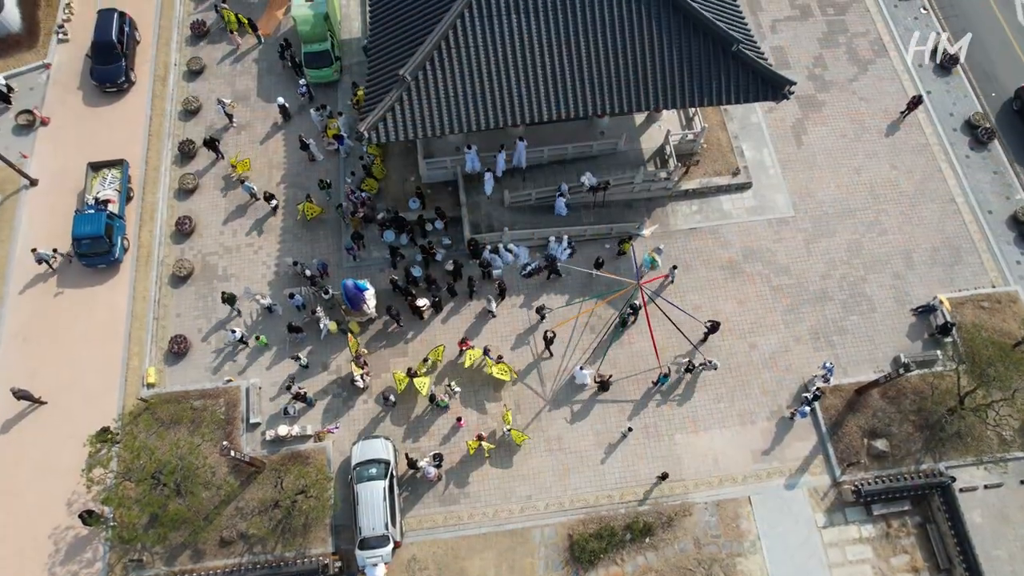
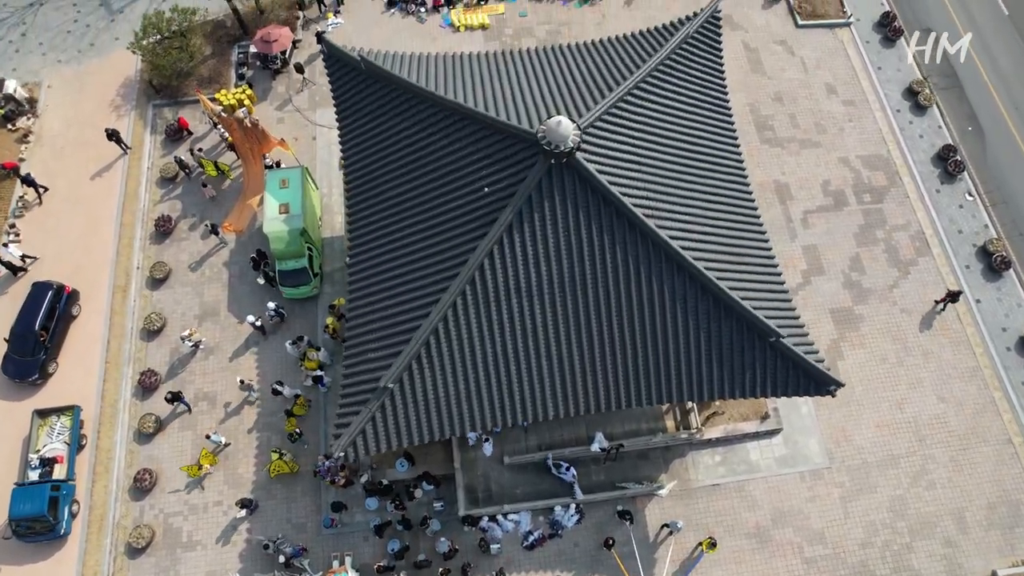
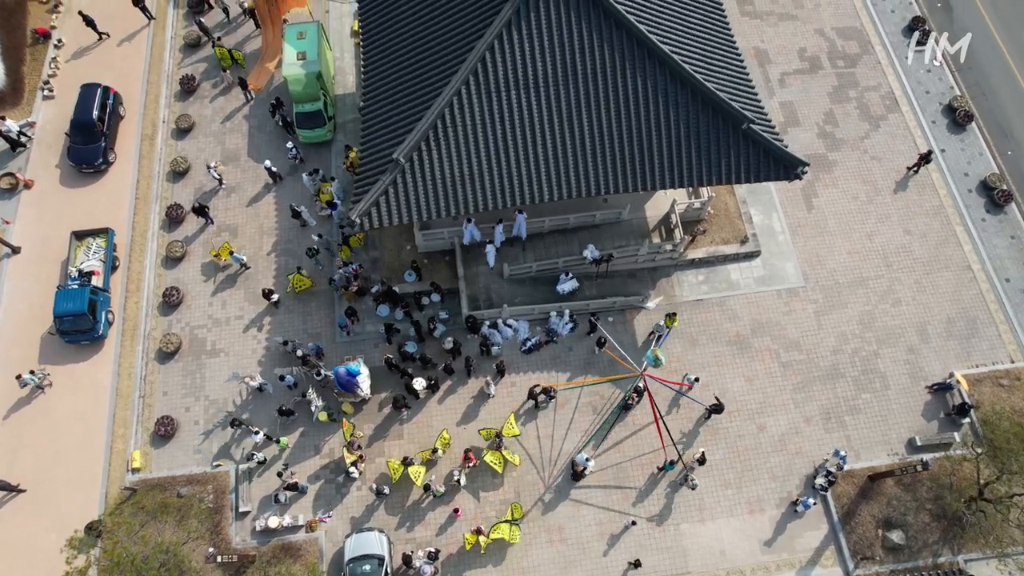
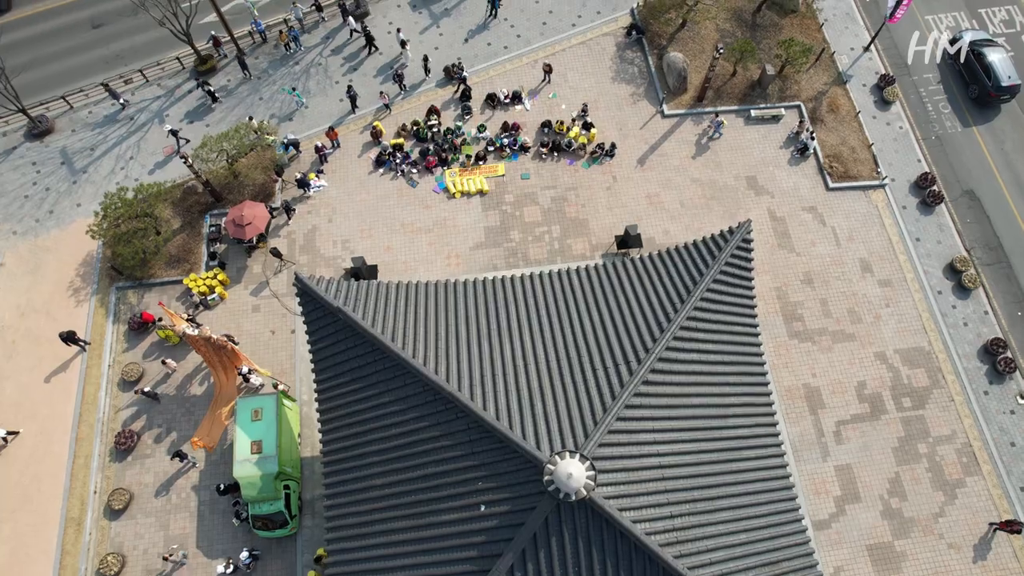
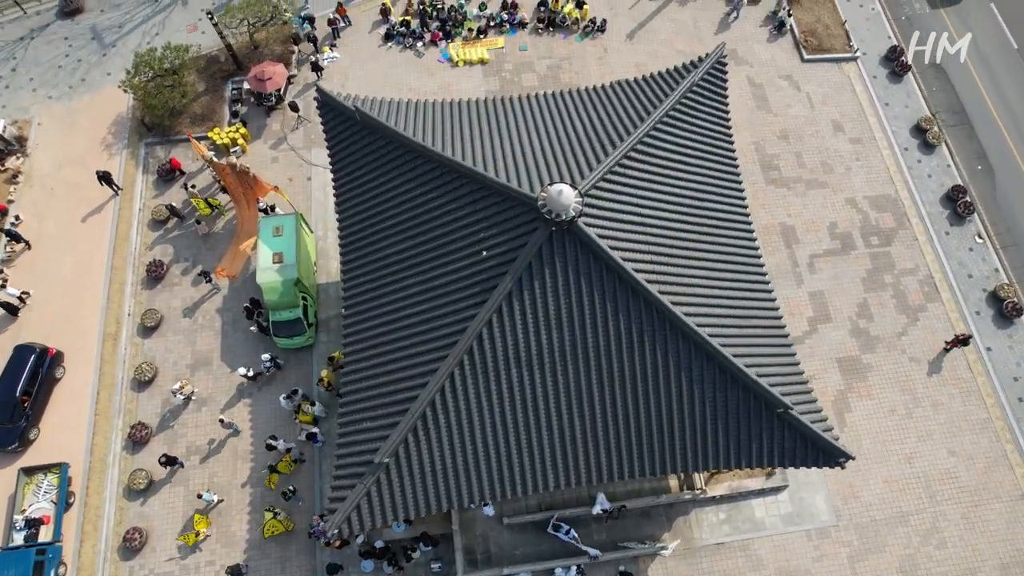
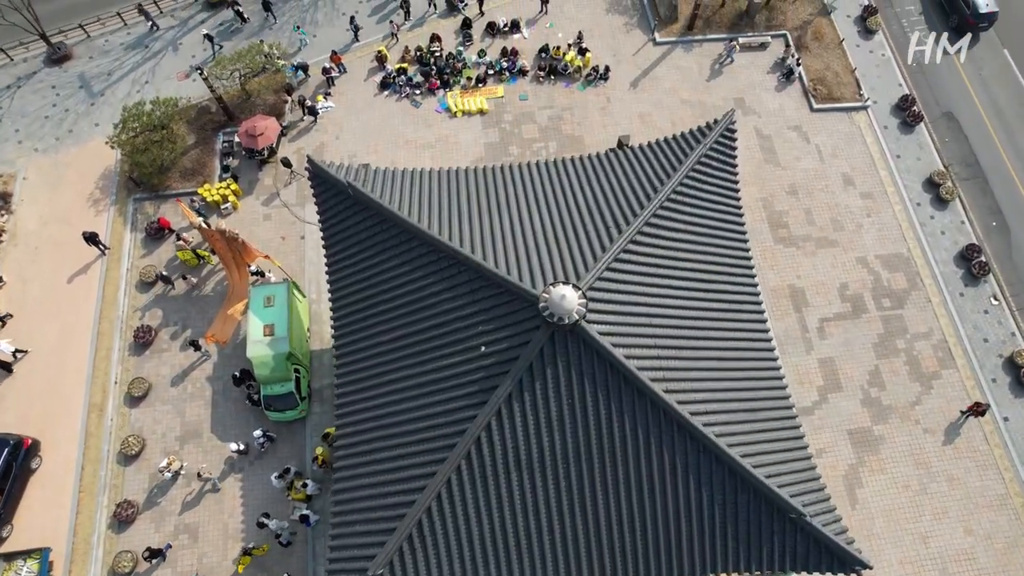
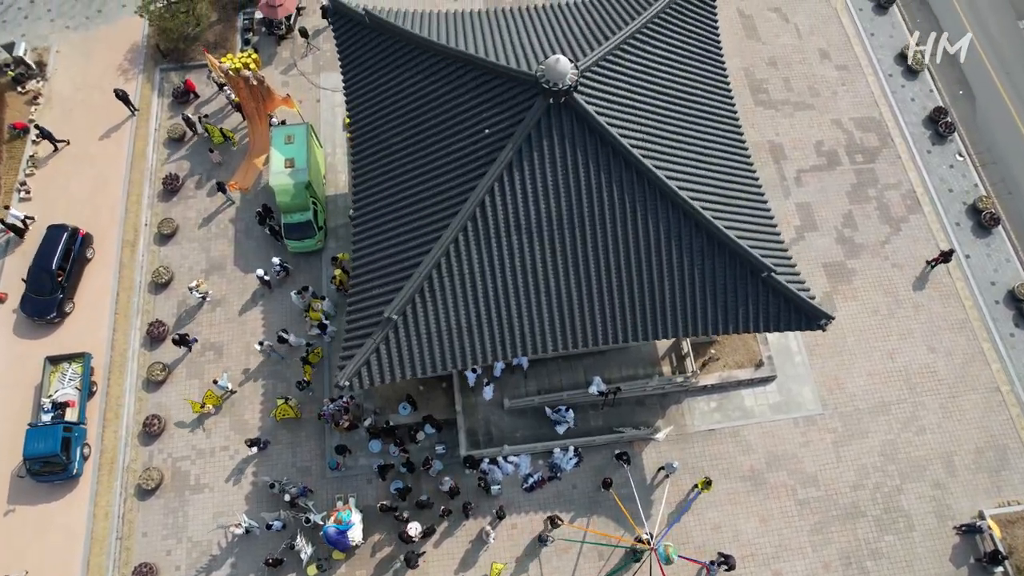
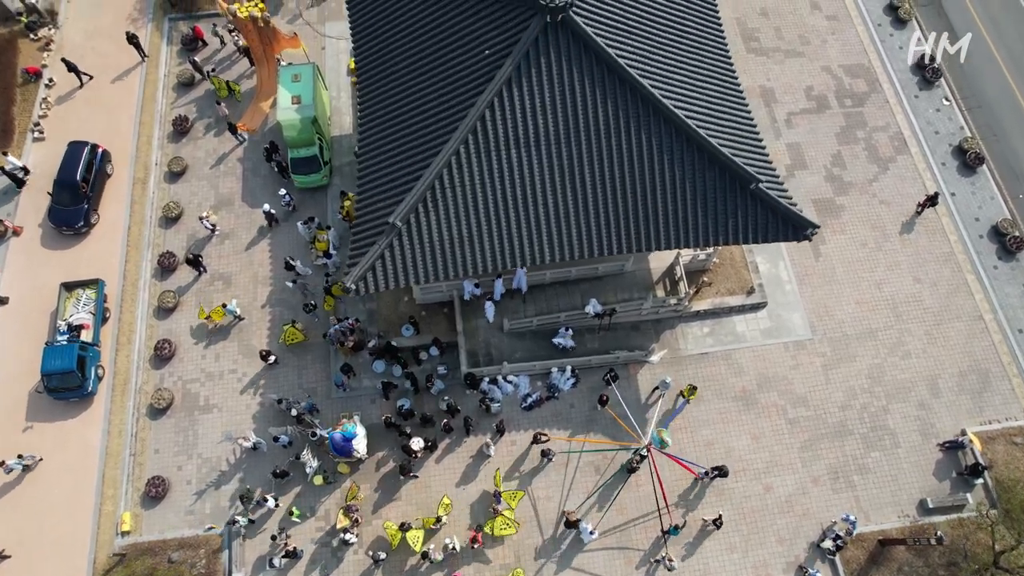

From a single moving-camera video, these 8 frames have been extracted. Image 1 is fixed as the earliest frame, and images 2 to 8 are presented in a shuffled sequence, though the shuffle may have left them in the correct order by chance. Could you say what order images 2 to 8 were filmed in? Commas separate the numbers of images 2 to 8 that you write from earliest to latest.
3, 8, 7, 2, 5, 6, 4
